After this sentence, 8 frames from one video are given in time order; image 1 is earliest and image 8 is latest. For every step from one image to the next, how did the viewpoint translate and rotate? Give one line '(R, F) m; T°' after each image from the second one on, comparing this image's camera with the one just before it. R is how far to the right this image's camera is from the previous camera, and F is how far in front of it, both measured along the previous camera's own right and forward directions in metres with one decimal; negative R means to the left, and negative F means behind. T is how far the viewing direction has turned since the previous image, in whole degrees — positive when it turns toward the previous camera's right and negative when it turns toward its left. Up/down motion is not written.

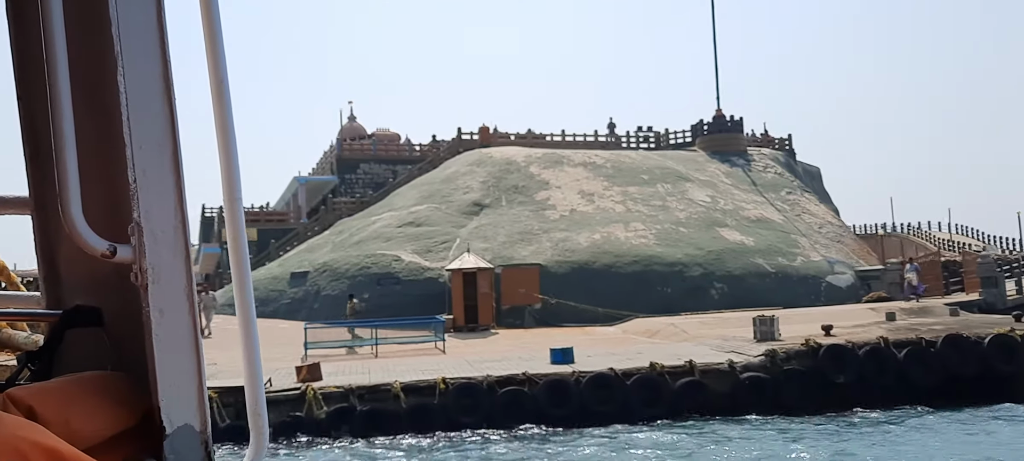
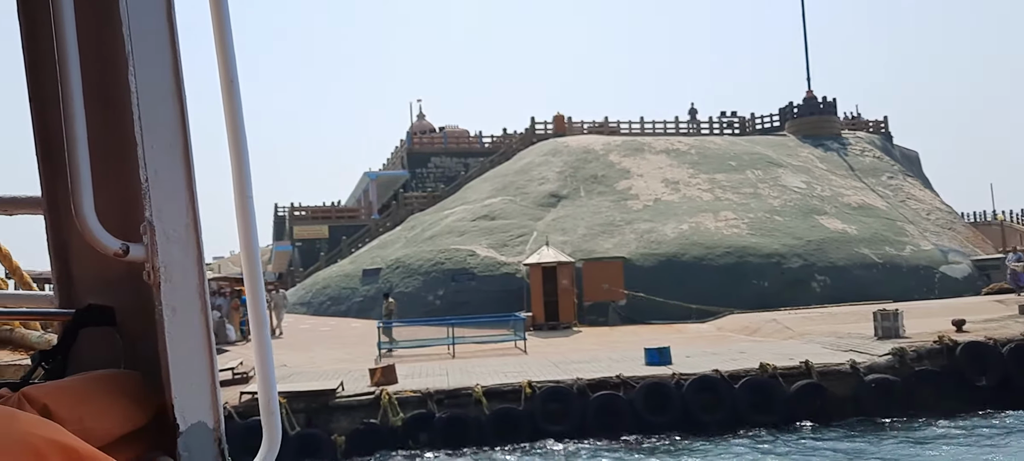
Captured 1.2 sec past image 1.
(-0.3, +1.3) m; -5°
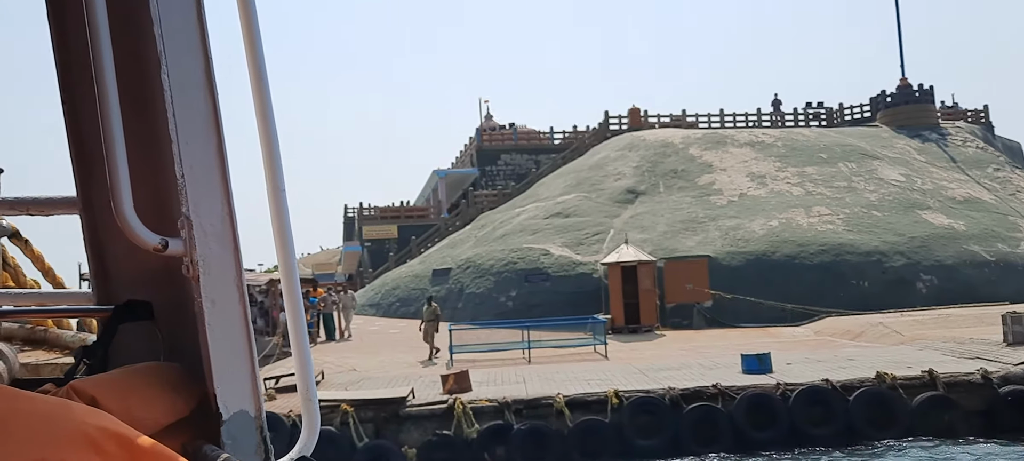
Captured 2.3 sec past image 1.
(-0.2, +1.0) m; -4°
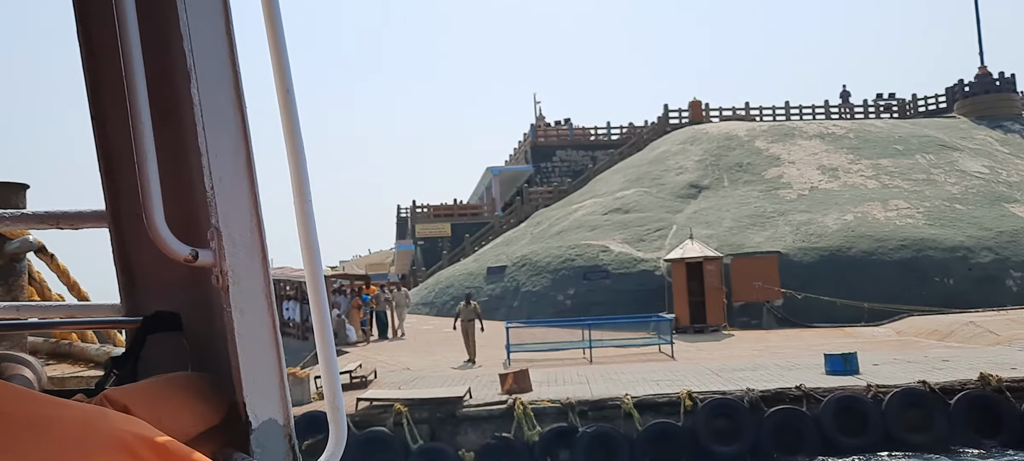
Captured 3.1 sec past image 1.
(-0.2, +0.7) m; -3°
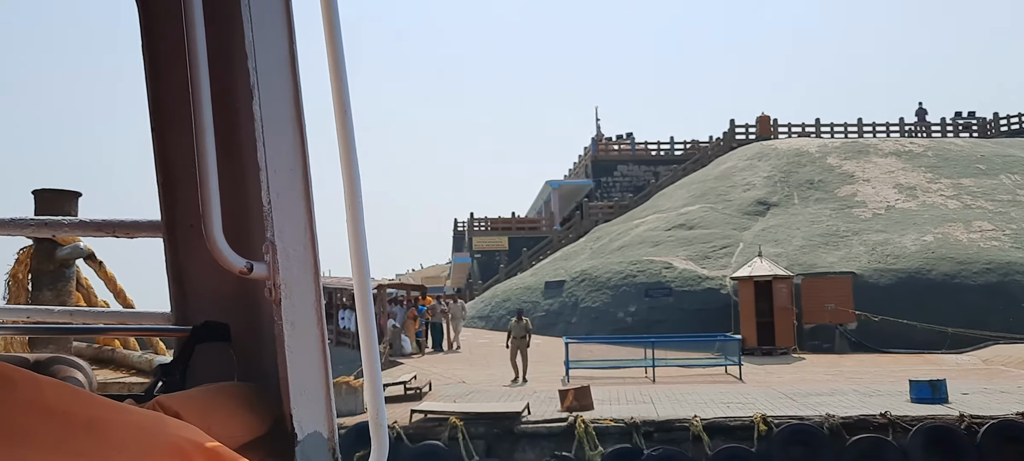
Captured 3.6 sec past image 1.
(-0.1, +0.5) m; -4°
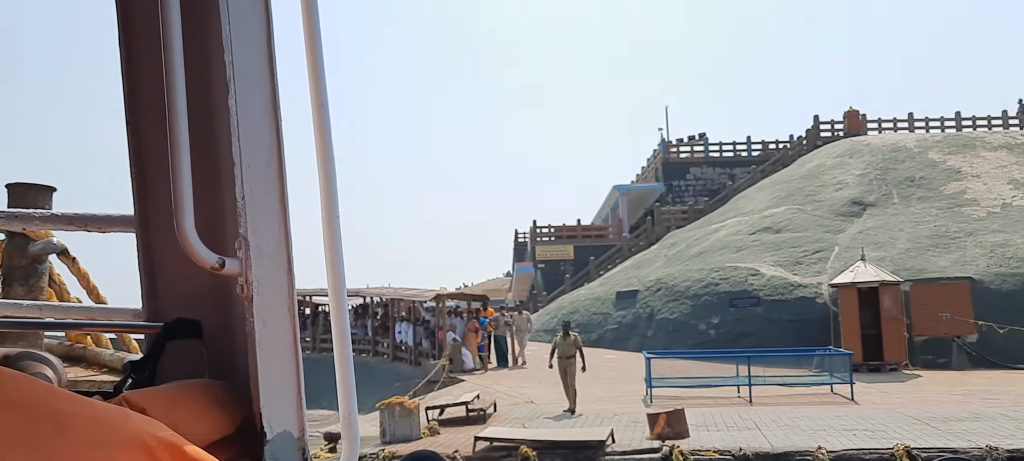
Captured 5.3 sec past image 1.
(-0.2, +1.6) m; -4°
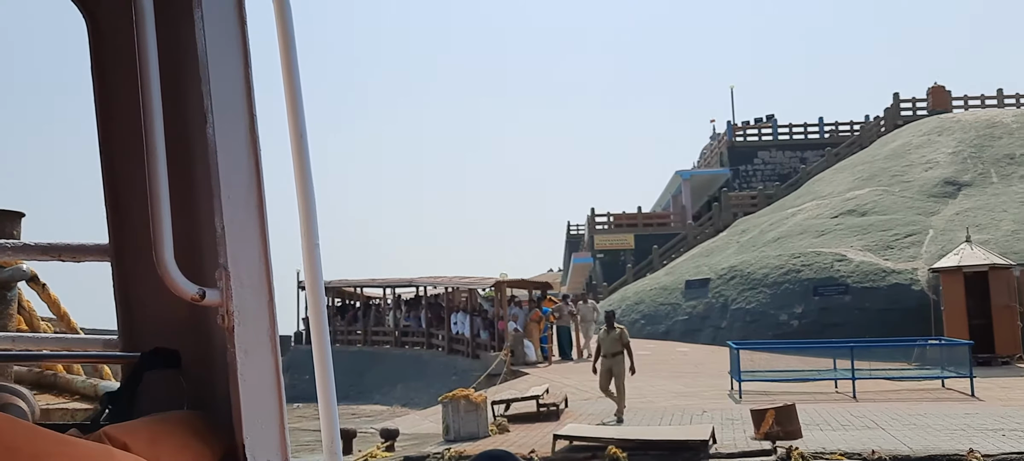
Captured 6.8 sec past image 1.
(-0.4, +1.1) m; -3°
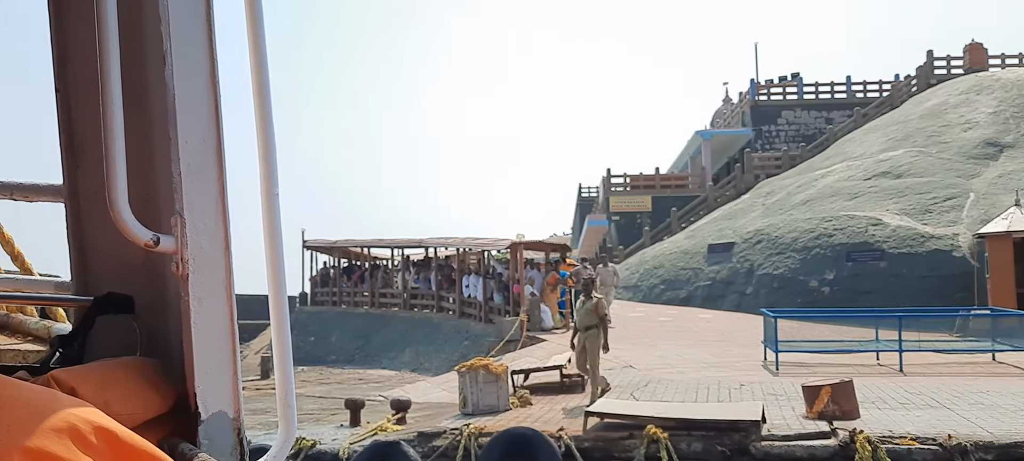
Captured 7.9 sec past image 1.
(-0.2, +0.8) m; 0°
